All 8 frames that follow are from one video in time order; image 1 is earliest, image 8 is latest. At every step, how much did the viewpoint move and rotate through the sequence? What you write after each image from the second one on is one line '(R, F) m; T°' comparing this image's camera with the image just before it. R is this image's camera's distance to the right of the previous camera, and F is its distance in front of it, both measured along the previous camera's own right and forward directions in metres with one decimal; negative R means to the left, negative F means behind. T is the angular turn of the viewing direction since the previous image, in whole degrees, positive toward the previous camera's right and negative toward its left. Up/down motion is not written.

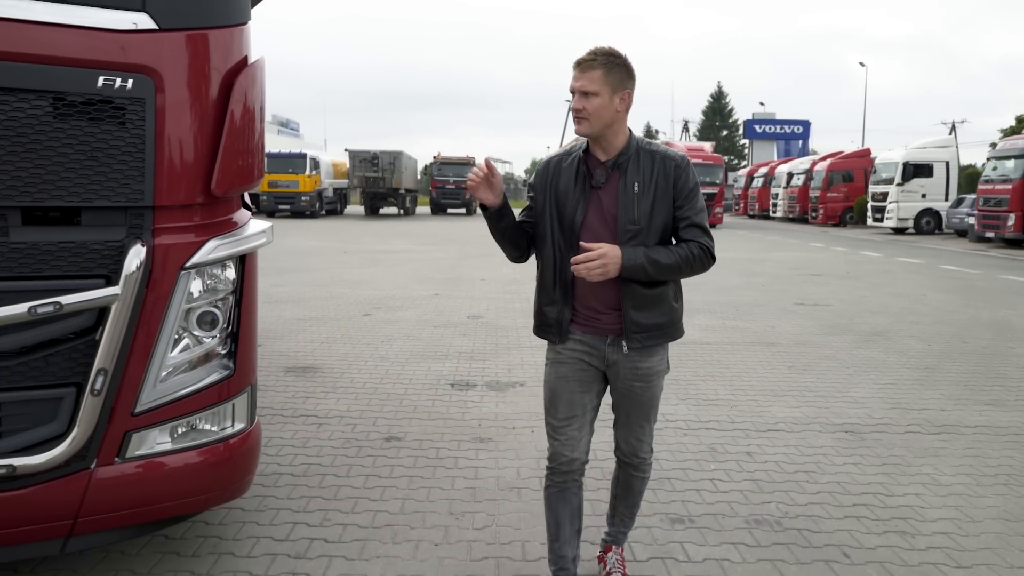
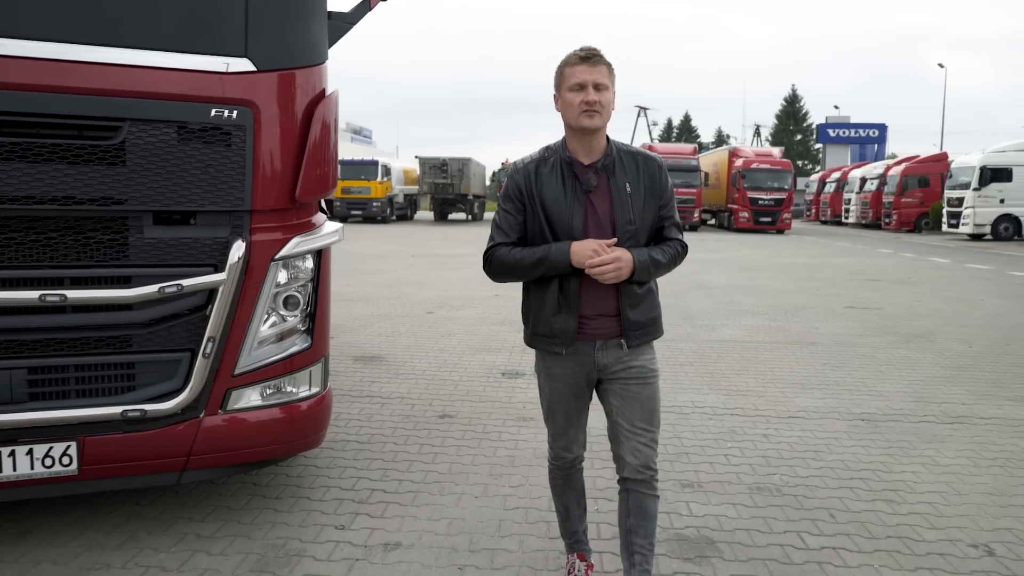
(+0.2, -0.6) m; -5°
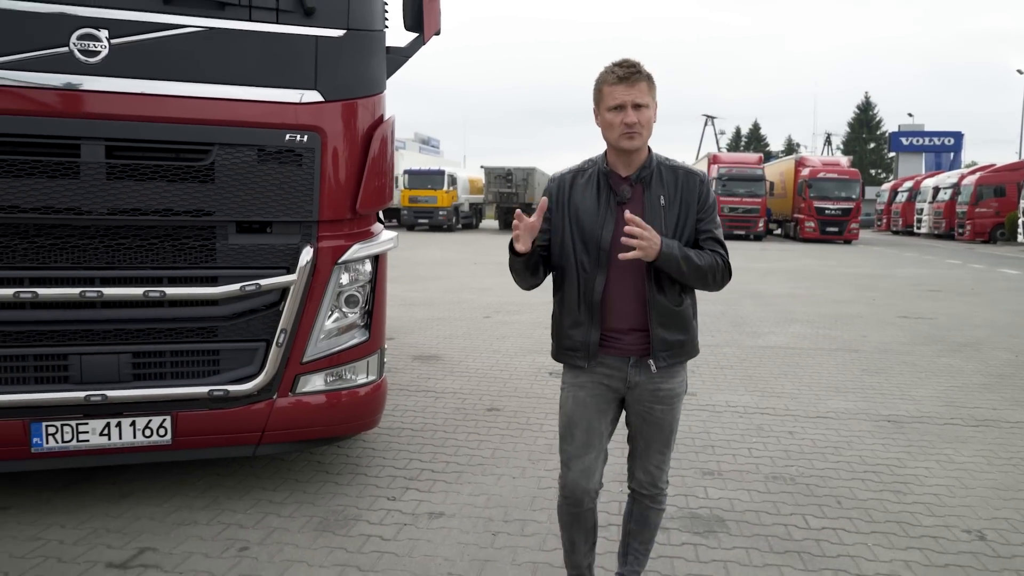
(+0.2, -0.5) m; -5°
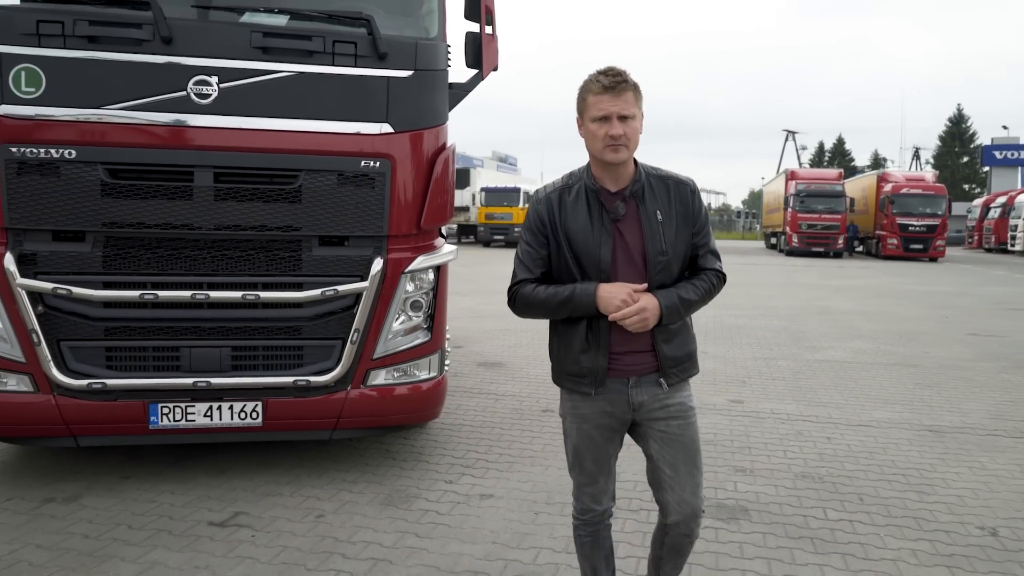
(+0.2, -0.5) m; -5°
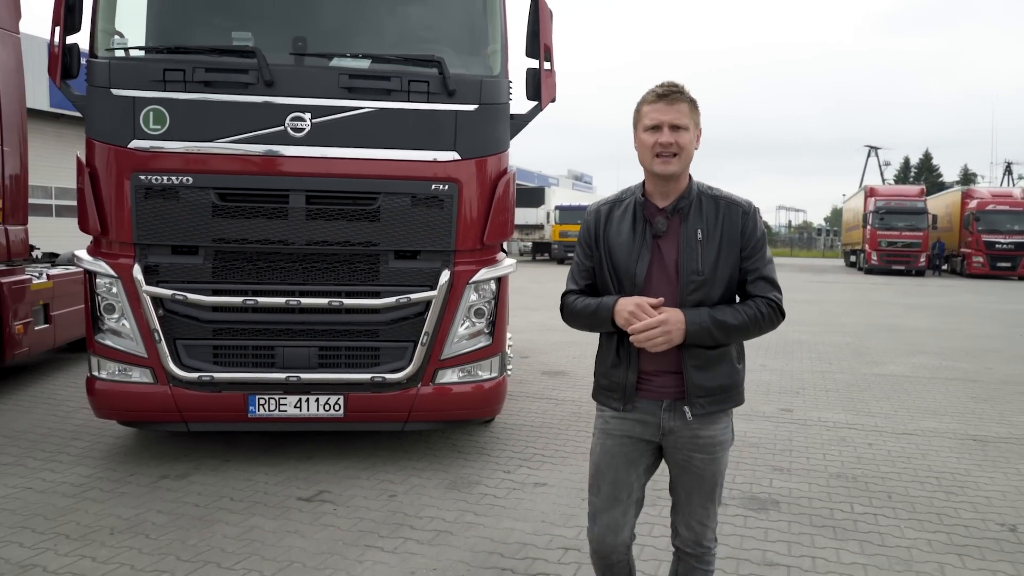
(+0.1, -0.5) m; -5°
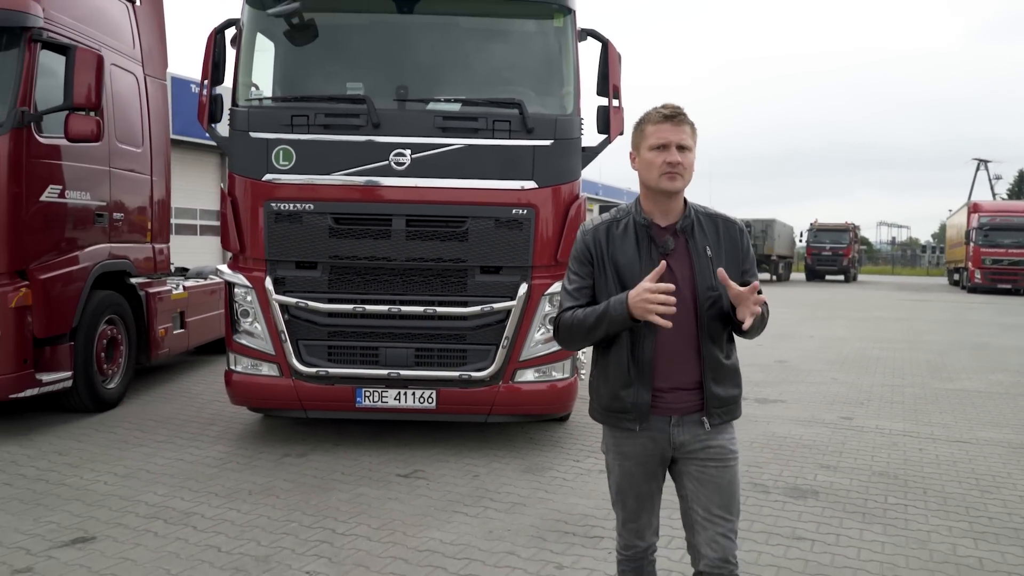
(+0.2, -0.8) m; -6°
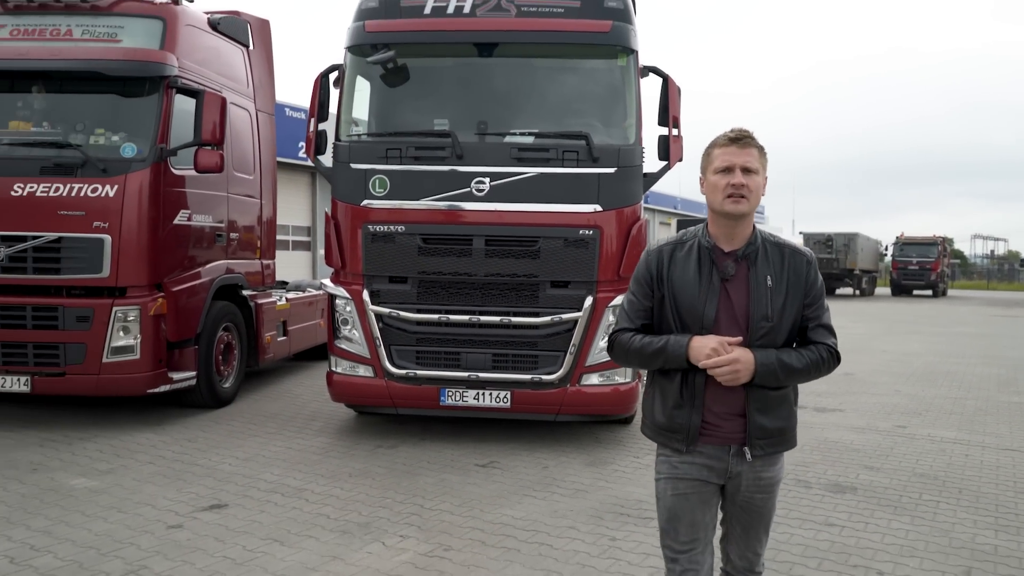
(+0.1, -0.7) m; -6°
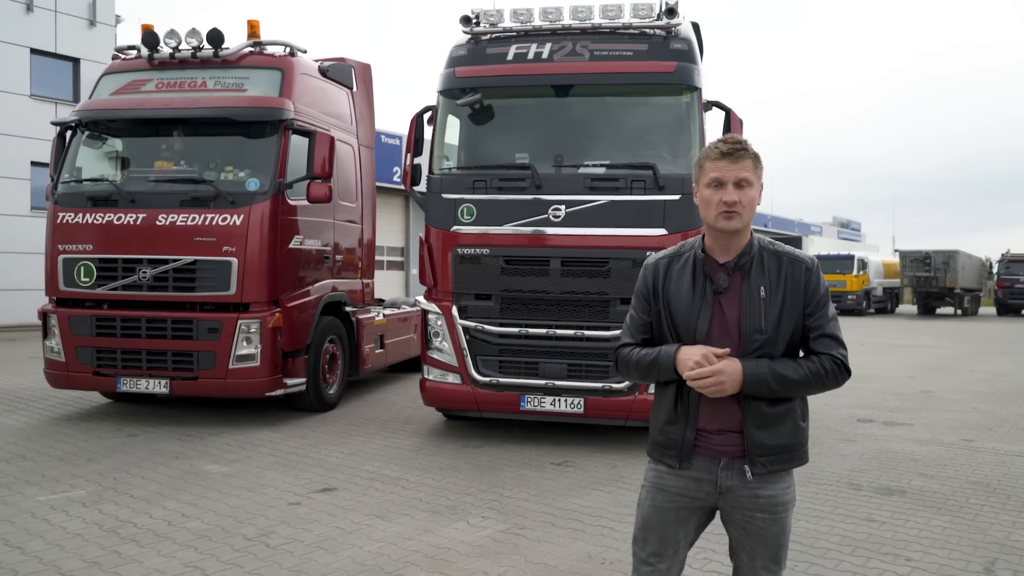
(+0.2, -0.7) m; -6°
